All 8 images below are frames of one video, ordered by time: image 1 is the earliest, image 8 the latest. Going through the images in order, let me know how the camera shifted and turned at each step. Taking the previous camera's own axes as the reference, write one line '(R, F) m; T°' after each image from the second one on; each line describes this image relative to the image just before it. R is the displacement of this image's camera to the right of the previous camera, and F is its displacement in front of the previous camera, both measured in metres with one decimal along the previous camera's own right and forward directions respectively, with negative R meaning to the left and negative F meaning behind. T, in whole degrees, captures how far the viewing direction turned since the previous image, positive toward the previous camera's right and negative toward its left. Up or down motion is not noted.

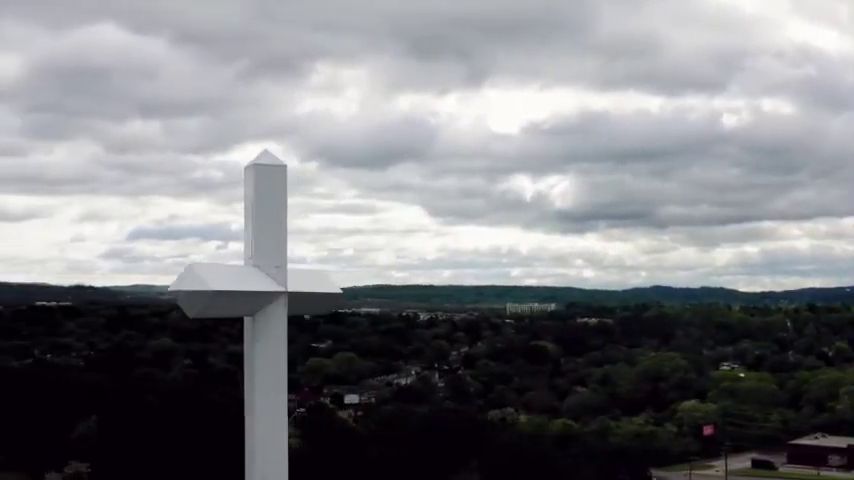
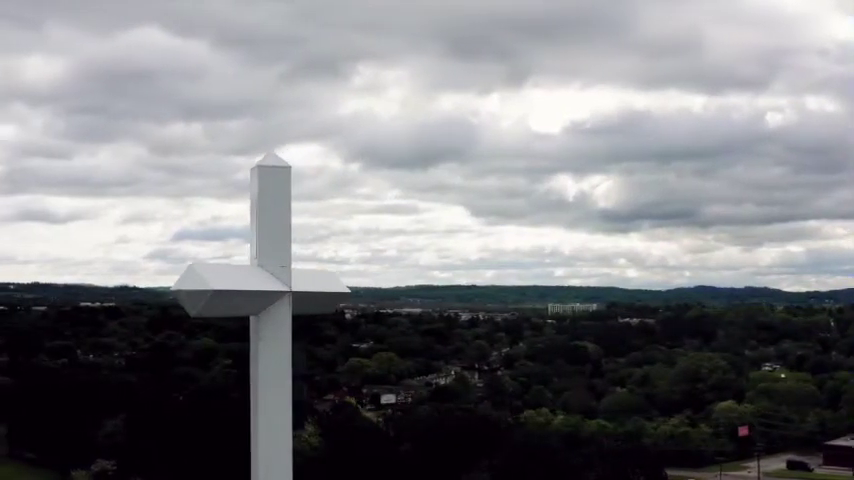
(+0.7, 0.0) m; -2°
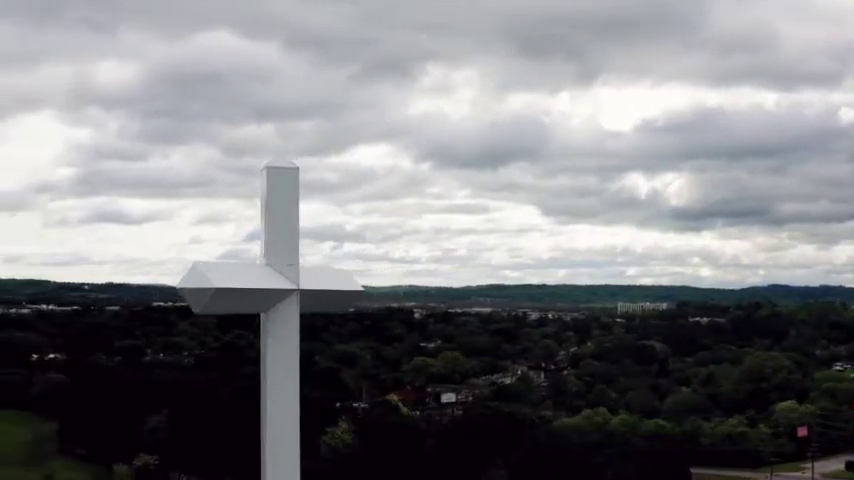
(+1.1, 0.0) m; -4°
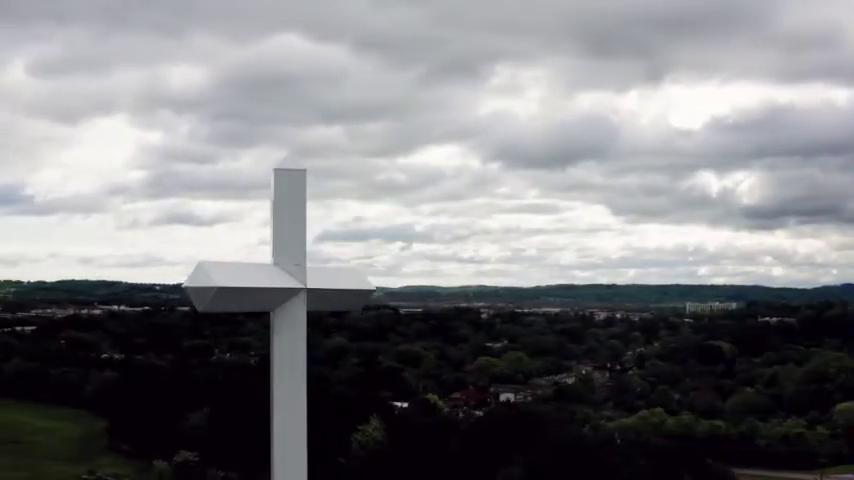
(+1.1, 0.0) m; -4°
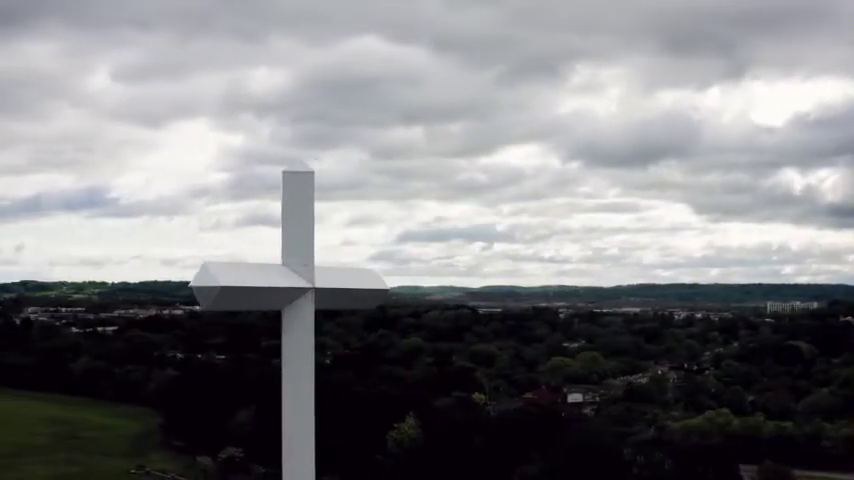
(+1.3, 0.0) m; -5°
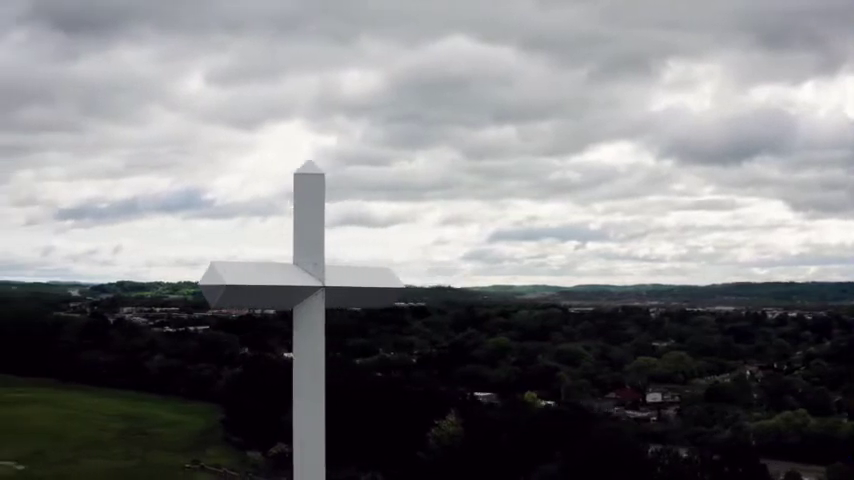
(+1.5, 0.0) m; -5°
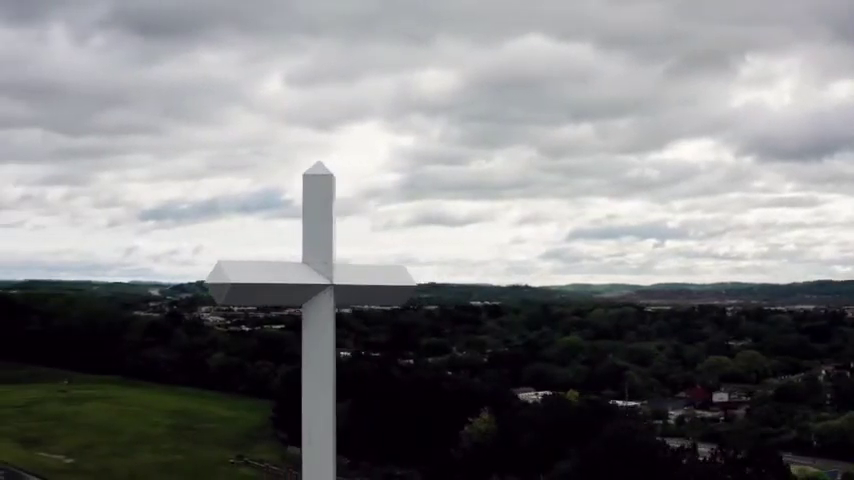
(+1.3, -0.1) m; -5°
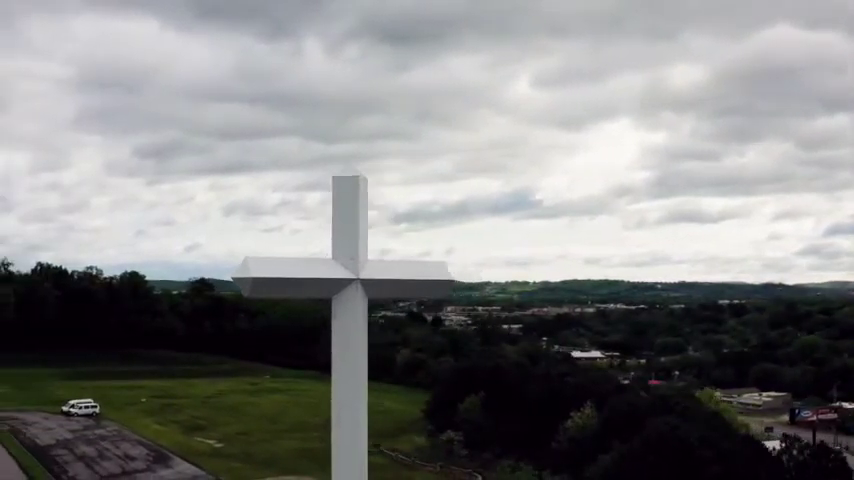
(+4.2, +0.1) m; -15°
